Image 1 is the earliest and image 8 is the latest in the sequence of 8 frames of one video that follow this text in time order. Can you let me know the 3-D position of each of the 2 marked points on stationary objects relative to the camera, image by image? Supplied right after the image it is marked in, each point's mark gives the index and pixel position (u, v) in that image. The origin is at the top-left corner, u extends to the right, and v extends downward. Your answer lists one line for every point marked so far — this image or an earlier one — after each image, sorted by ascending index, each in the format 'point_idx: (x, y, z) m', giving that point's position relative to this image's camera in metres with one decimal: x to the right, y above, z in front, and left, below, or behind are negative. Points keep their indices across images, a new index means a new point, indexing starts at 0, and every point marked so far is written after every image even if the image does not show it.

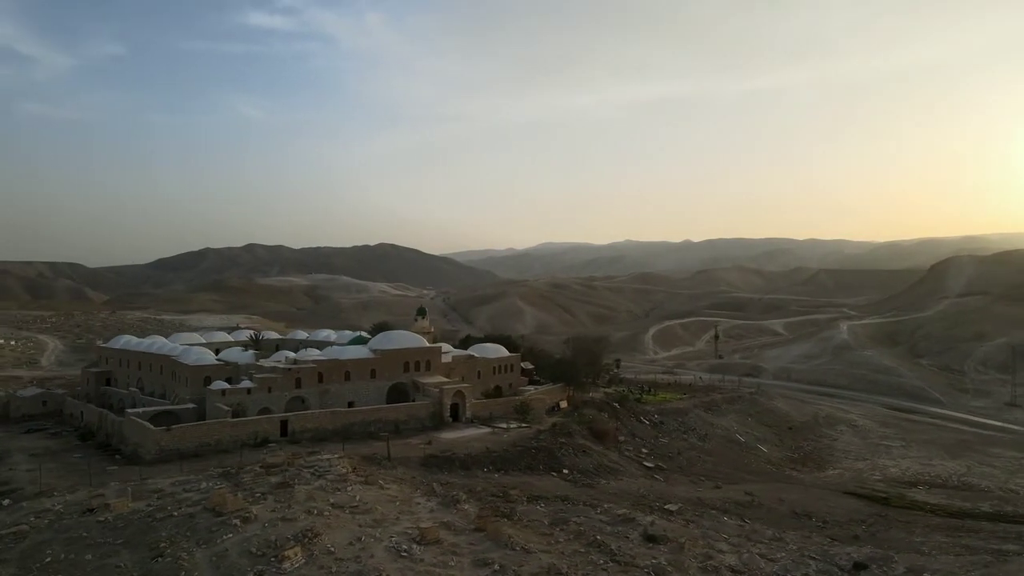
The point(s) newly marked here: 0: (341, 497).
0: (-3.5, -4.2, +13.9) m
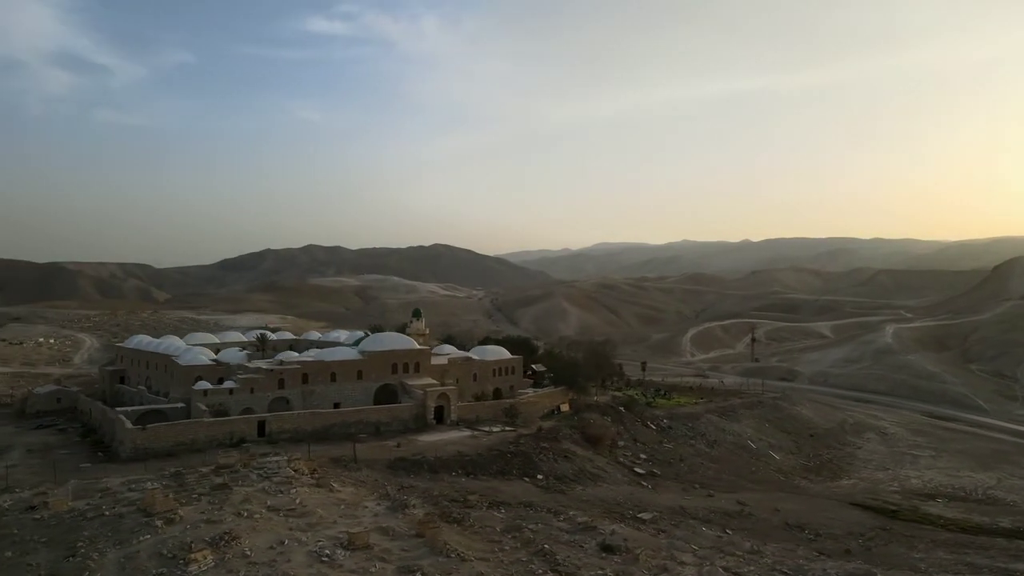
0: (-4.7, -4.3, +13.8) m
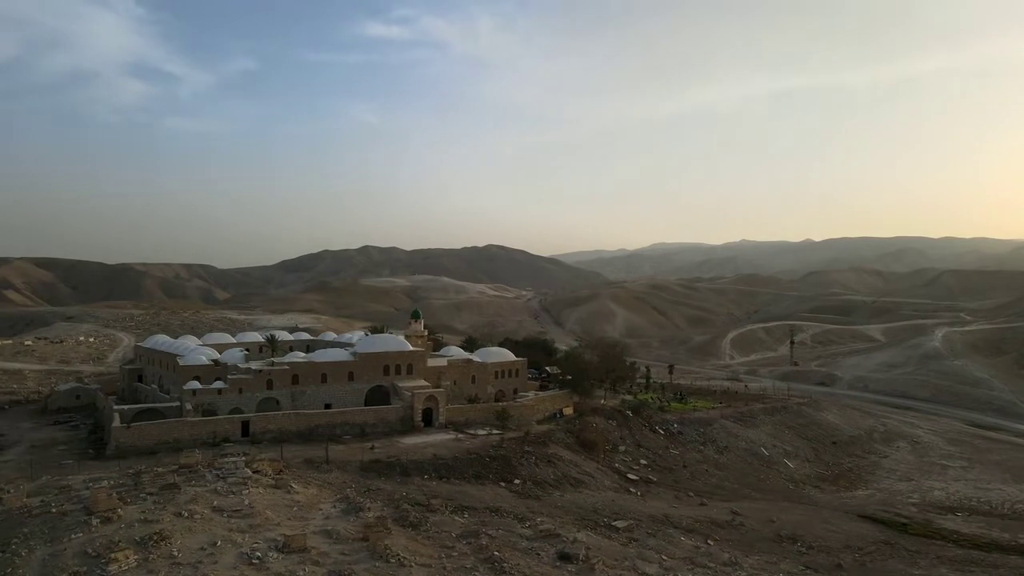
0: (-5.8, -4.3, +14.0) m
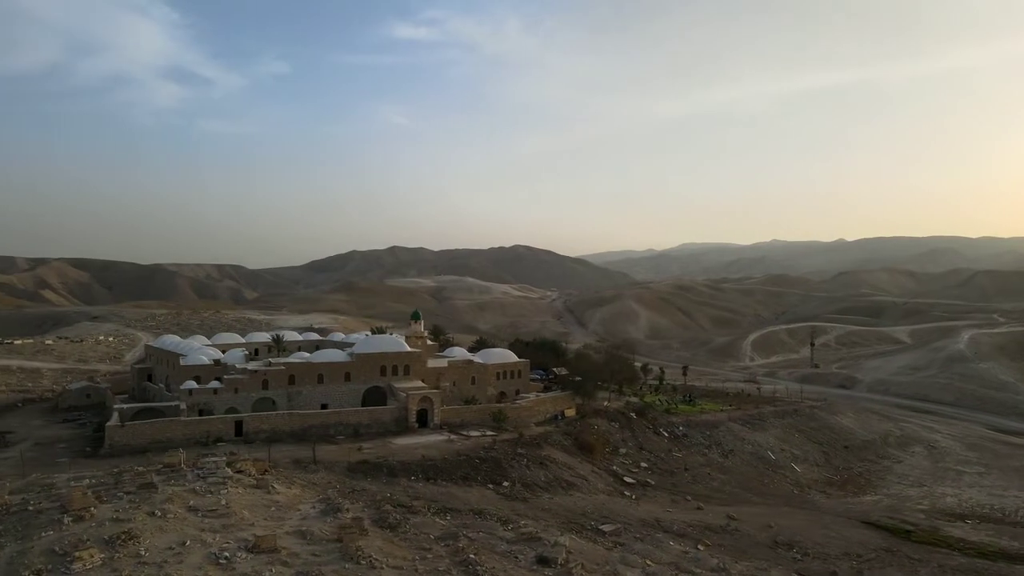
0: (-6.3, -4.4, +14.1) m
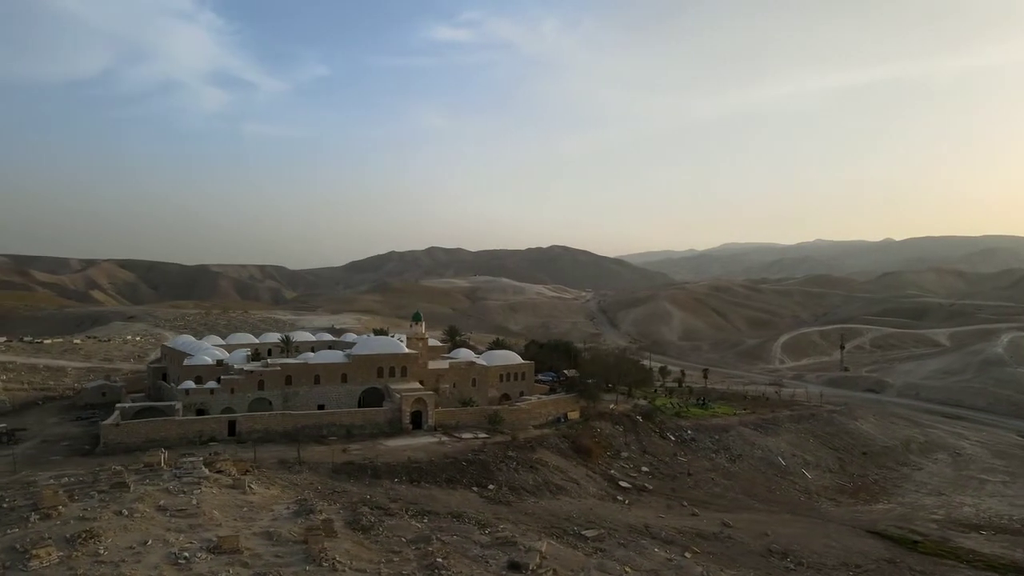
0: (-7.0, -4.4, +14.2) m
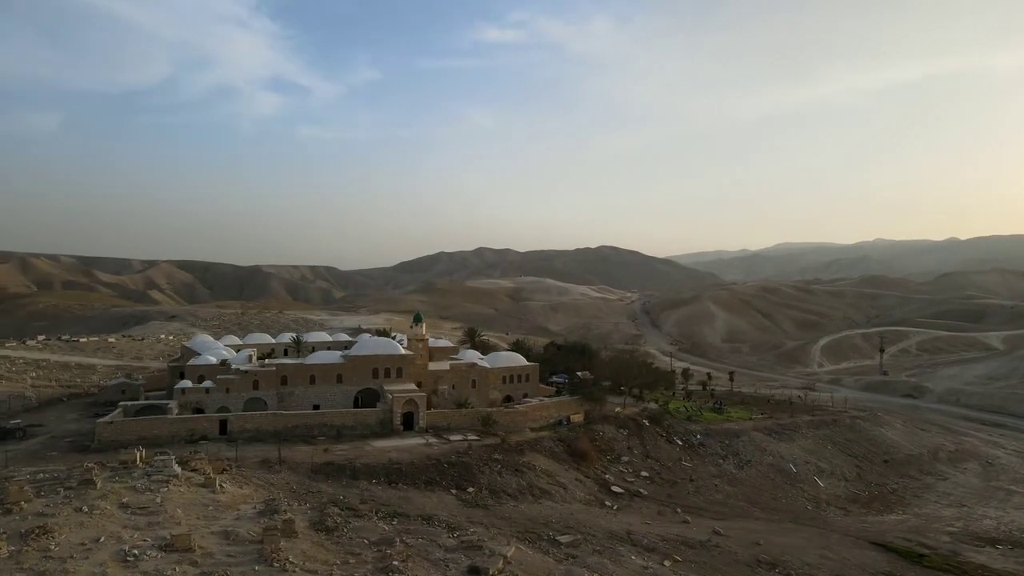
0: (-7.9, -4.4, +14.6) m
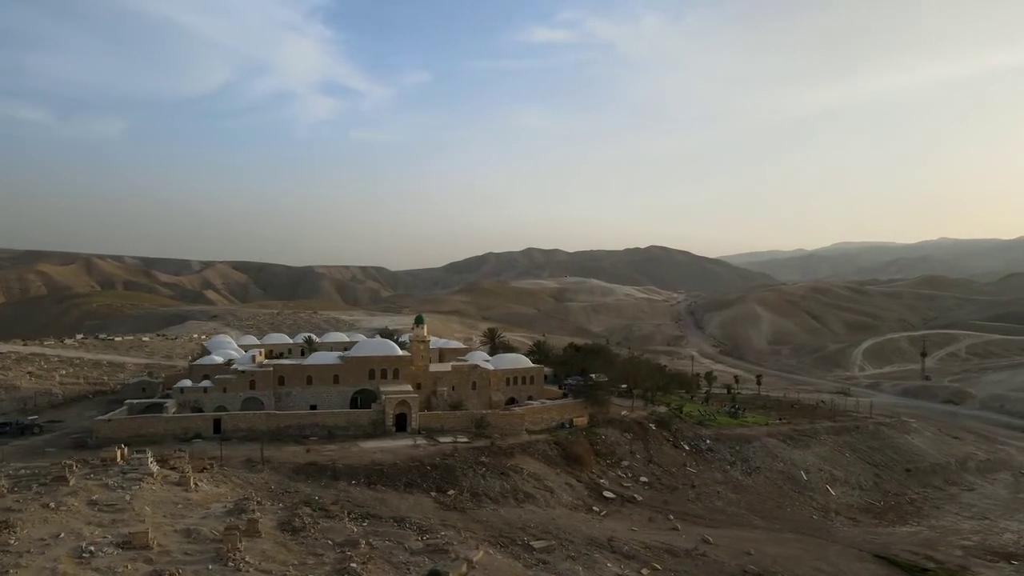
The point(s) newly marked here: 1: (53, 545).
0: (-8.8, -4.5, +14.9) m
1: (-8.4, -4.7, +12.7) m
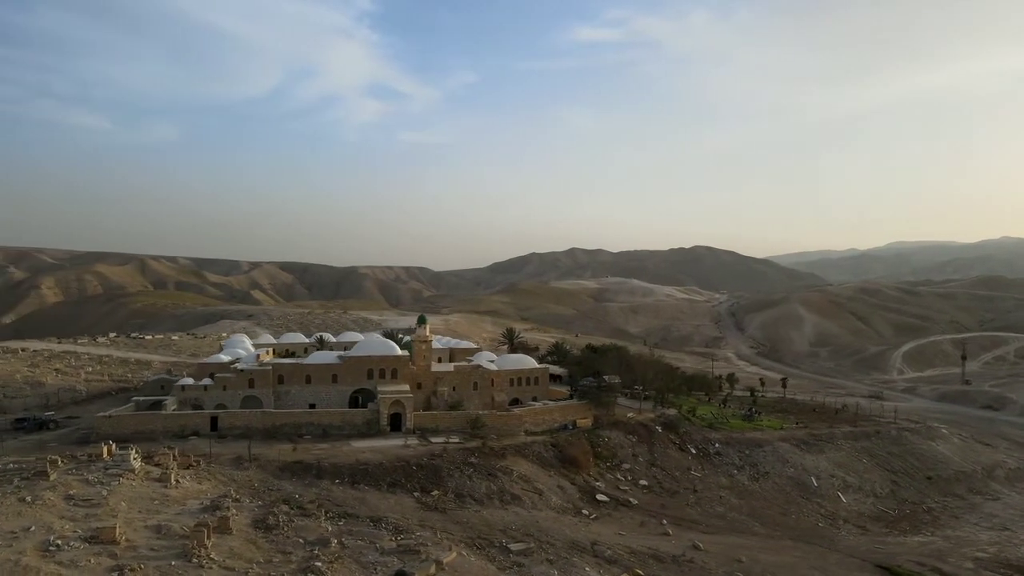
0: (-9.5, -4.5, +15.3) m
1: (-9.3, -4.7, +13.1) m
